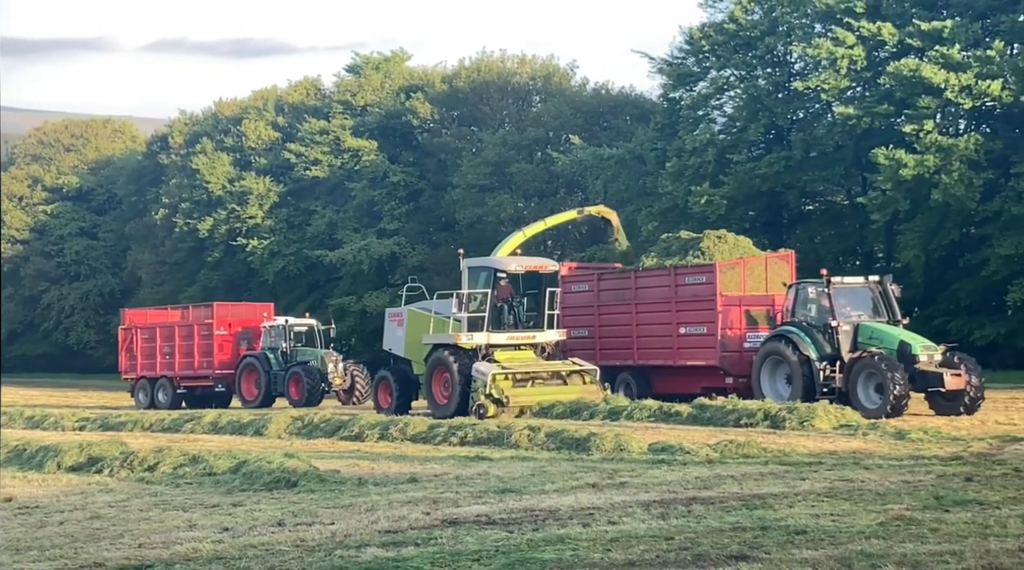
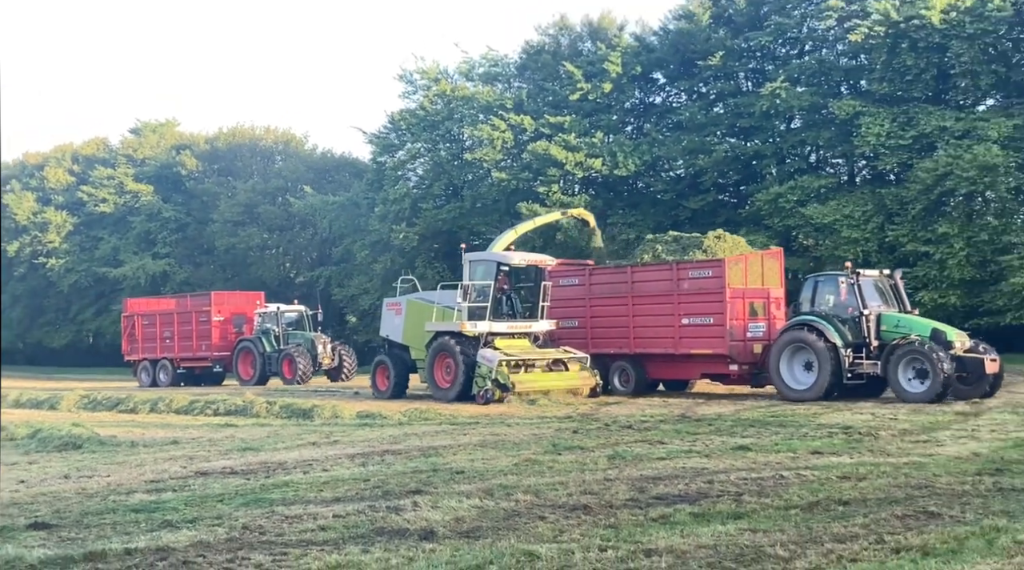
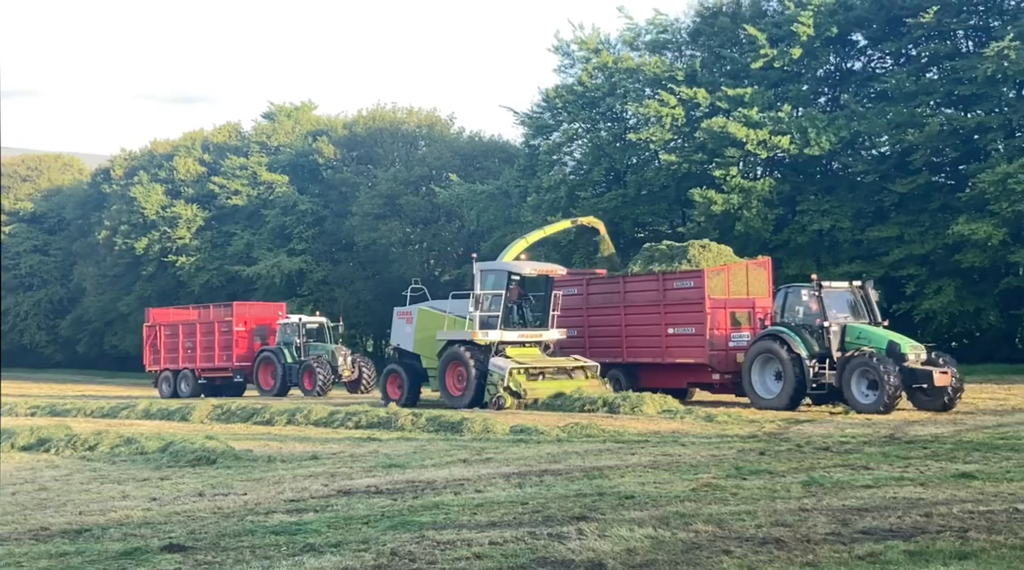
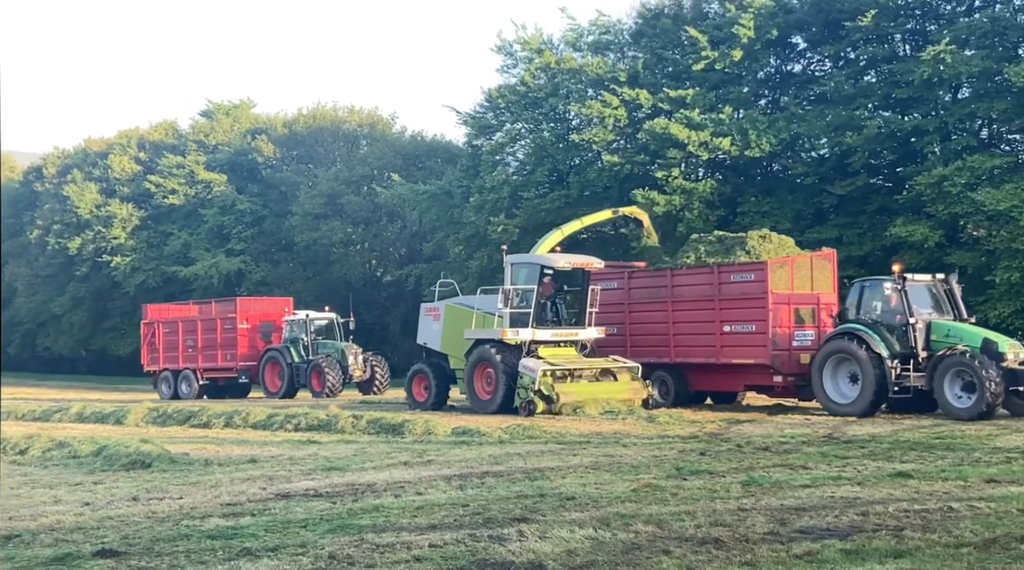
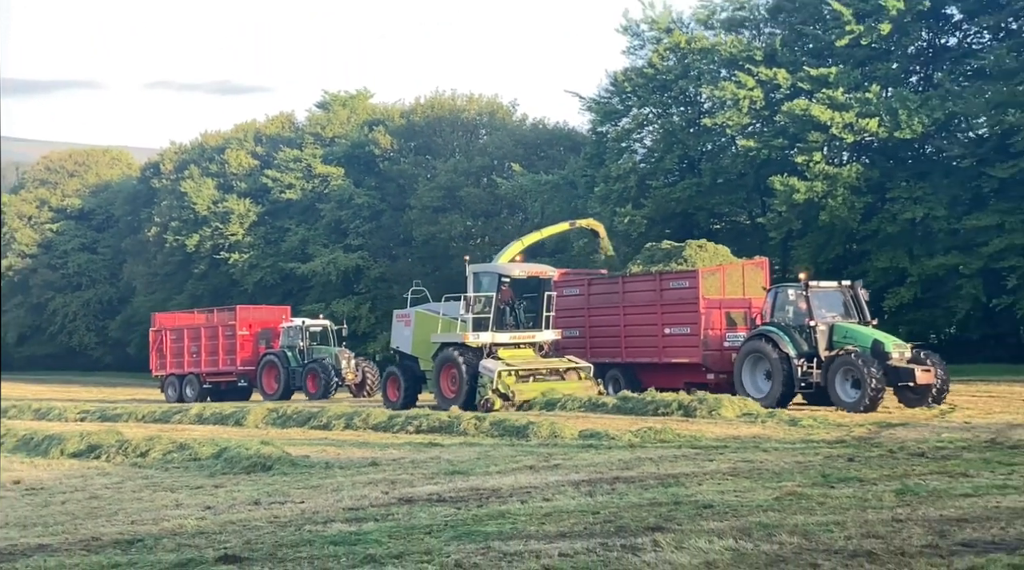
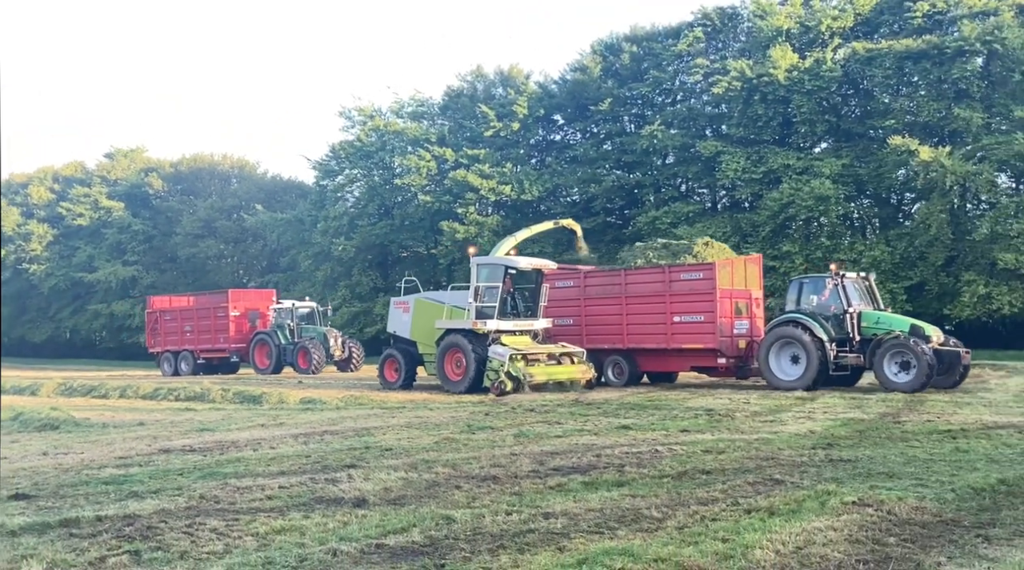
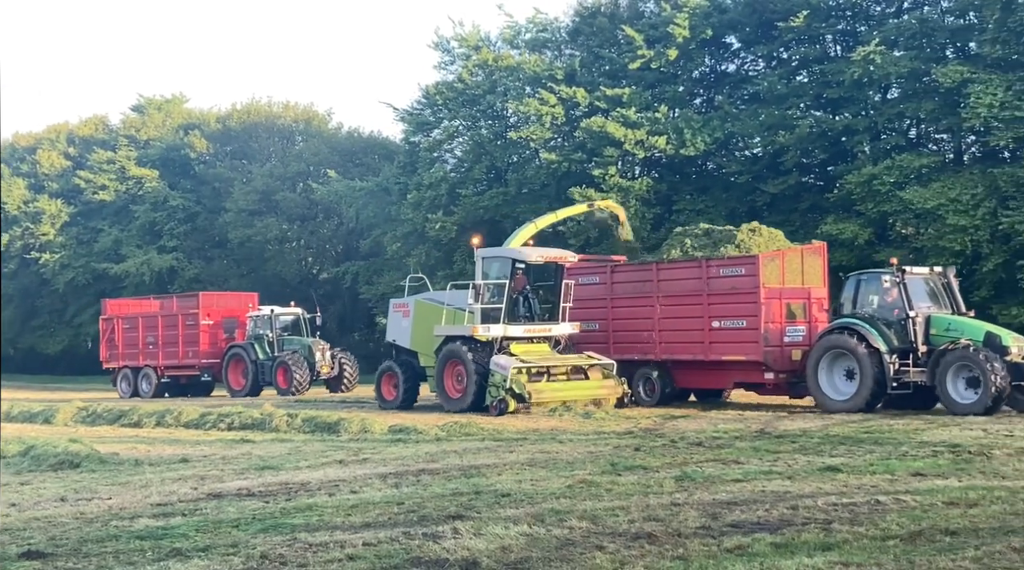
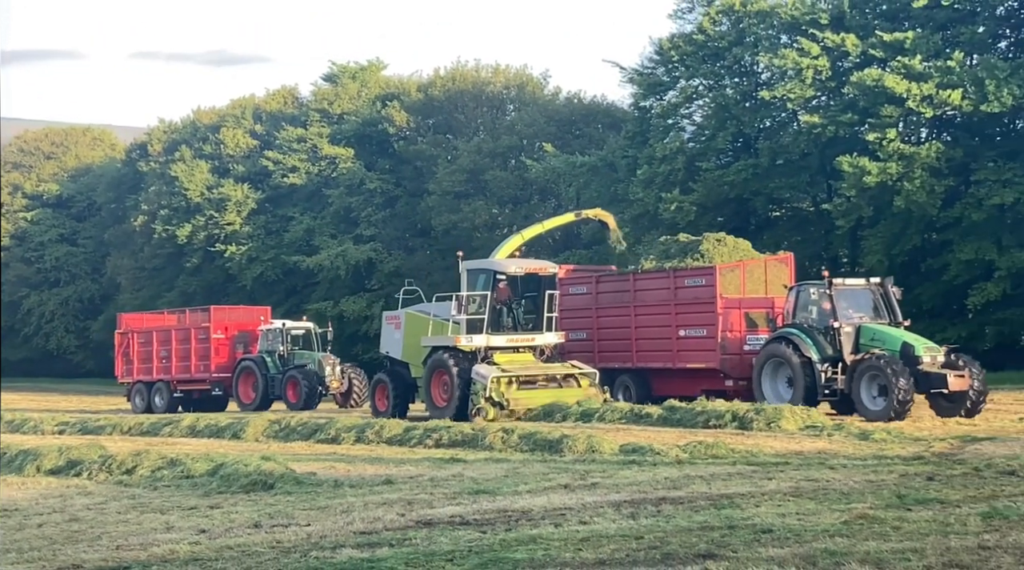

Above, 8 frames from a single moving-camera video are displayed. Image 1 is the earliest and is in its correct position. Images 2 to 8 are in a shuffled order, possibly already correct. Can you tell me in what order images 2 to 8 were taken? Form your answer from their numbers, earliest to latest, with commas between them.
8, 5, 3, 4, 7, 2, 6
